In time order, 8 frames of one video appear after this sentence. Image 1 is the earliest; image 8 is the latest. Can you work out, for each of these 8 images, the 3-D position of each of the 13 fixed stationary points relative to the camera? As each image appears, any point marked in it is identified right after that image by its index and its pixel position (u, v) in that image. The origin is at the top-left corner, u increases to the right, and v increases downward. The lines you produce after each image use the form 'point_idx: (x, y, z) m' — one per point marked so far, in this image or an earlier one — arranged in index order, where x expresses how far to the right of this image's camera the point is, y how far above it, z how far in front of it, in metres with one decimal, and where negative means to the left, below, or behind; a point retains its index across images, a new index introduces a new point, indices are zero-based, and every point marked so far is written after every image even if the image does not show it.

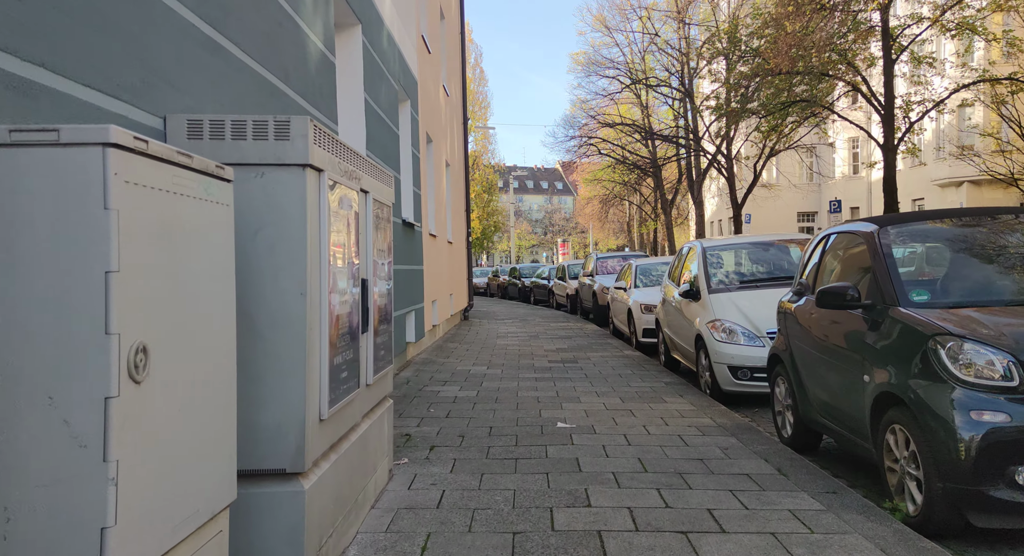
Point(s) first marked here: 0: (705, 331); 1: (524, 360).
0: (+2.0, -0.6, +7.3) m
1: (+0.2, -1.2, +10.0) m
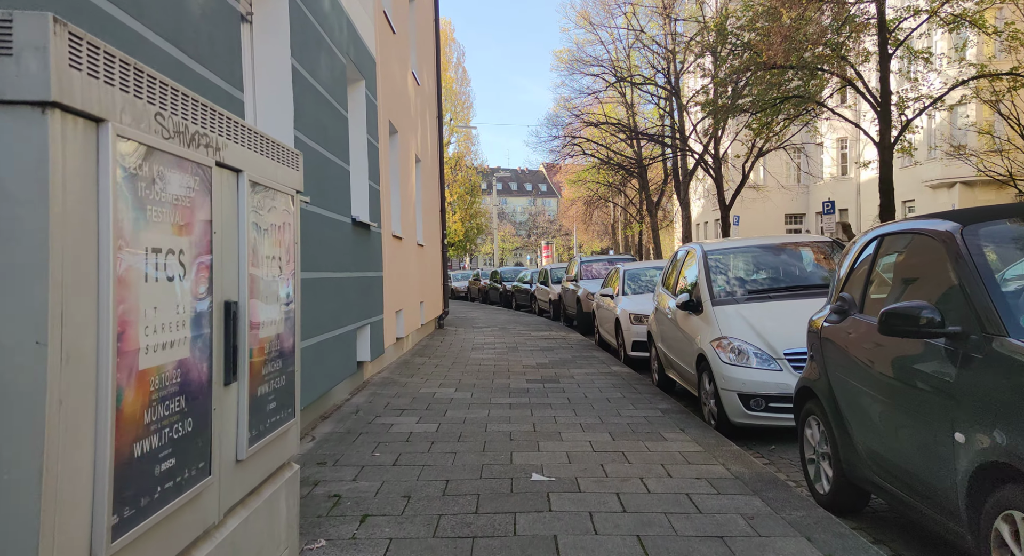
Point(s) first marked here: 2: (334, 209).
0: (+1.7, -0.6, +6.1) m
1: (-0.2, -1.3, +8.8) m
2: (-1.6, +0.6, +6.2) m
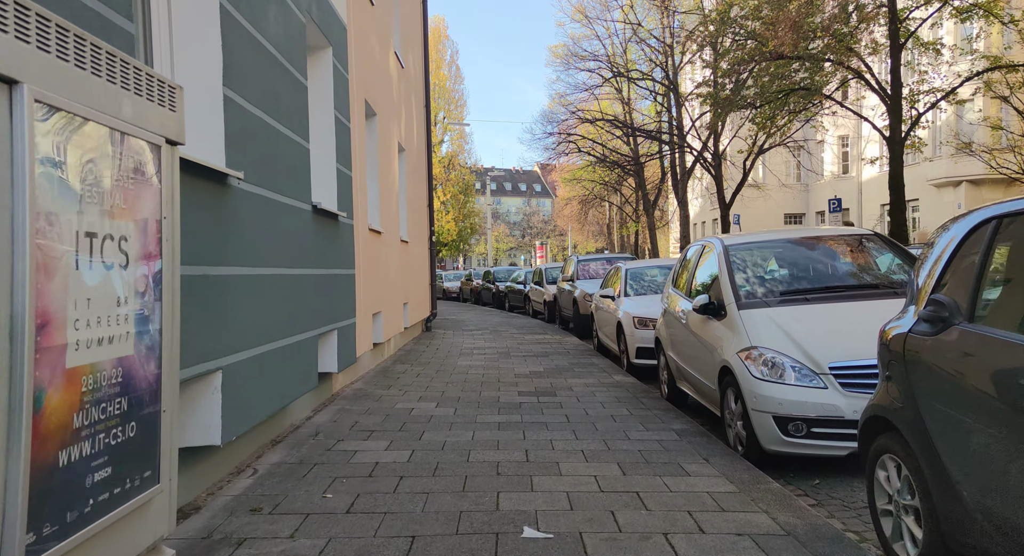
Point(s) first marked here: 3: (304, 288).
0: (+1.7, -0.6, +5.2) m
1: (-0.3, -1.3, +7.8) m
2: (-1.7, +0.6, +5.2) m
3: (-1.7, -0.1, +5.6) m
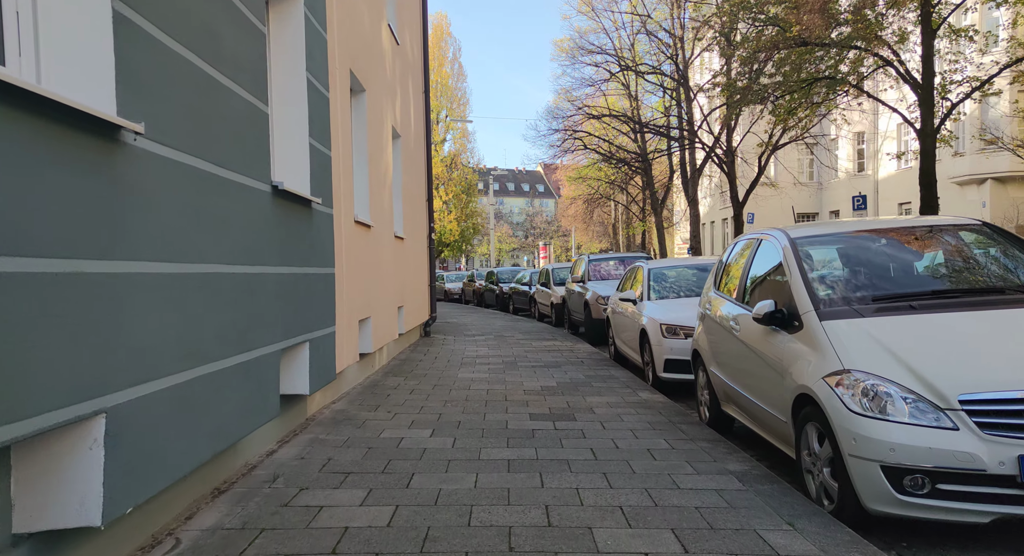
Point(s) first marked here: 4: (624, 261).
0: (+1.7, -0.6, +3.9) m
1: (-0.2, -1.3, +6.5) m
2: (-1.6, +0.6, +4.0) m
3: (-1.6, -0.1, +4.4) m
4: (+2.6, +0.4, +16.3) m
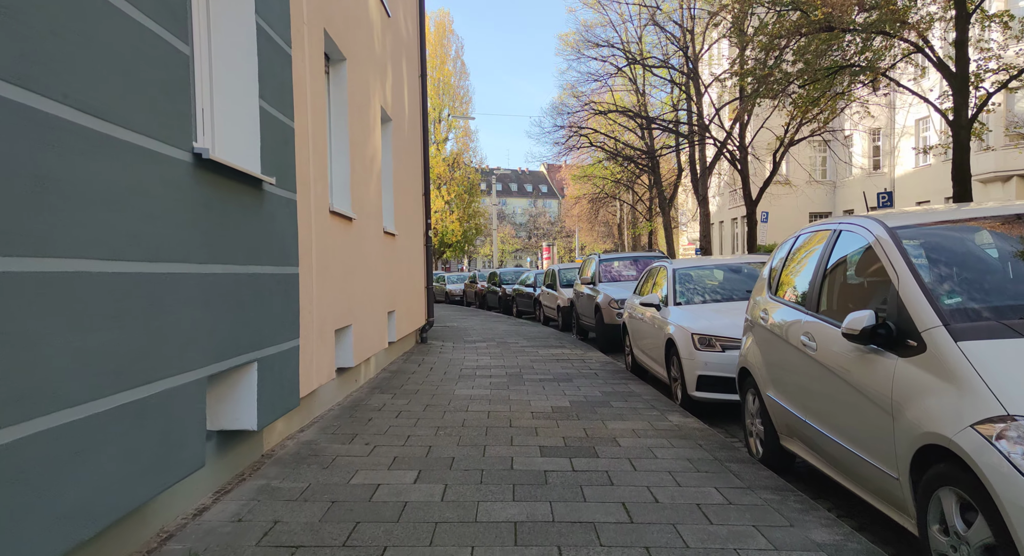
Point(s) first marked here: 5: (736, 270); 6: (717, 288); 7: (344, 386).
0: (+1.8, -0.6, +2.7) m
1: (-0.2, -1.3, +5.3) m
2: (-1.6, +0.6, +2.8) m
3: (-1.6, -0.1, +3.2) m
4: (+2.7, +0.4, +15.1) m
5: (+2.9, +0.1, +9.1) m
6: (+2.5, -0.1, +8.9) m
7: (-1.7, -1.1, +7.1) m
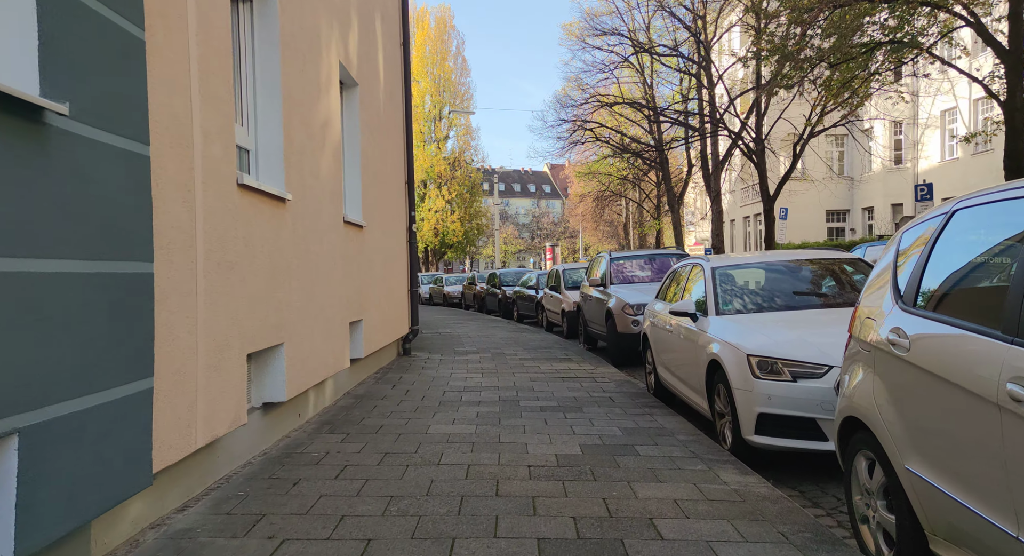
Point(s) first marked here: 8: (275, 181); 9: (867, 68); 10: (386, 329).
0: (+1.7, -0.6, +0.8) m
1: (-0.2, -1.3, +3.5) m
2: (-1.7, +0.6, +0.9) m
3: (-1.7, -0.1, +1.3) m
4: (+2.7, +0.4, +13.2) m
5: (+2.9, +0.1, +7.3) m
6: (+2.5, -0.1, +7.0) m
7: (-1.8, -1.1, +5.2) m
8: (-1.8, +0.8, +5.3) m
9: (+9.1, +5.4, +17.7) m
10: (-1.7, -0.7, +9.4) m
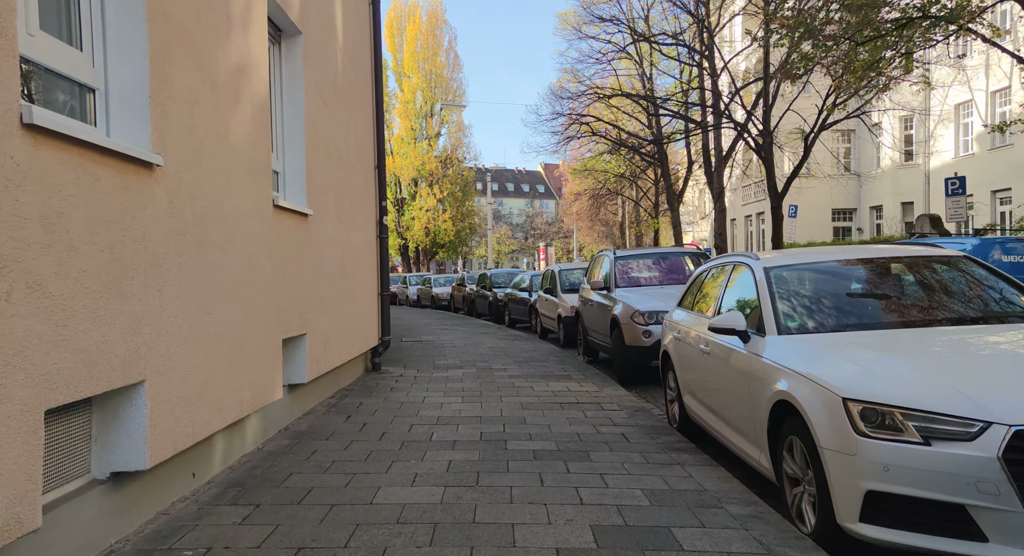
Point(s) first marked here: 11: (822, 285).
0: (+1.6, -0.7, -0.9) m
1: (-0.3, -1.3, +1.7) m
2: (-1.7, +0.6, -0.8) m
3: (-1.7, -0.1, -0.4) m
4: (+2.5, +0.3, +11.5) m
5: (+2.8, +0.1, +5.6) m
6: (+2.4, -0.1, +5.3) m
7: (-1.9, -1.1, +3.5) m
8: (-1.9, +0.7, +3.5) m
9: (+8.9, +5.3, +16.1) m
10: (-1.9, -0.7, +7.7) m
11: (+2.5, -0.1, +5.3) m
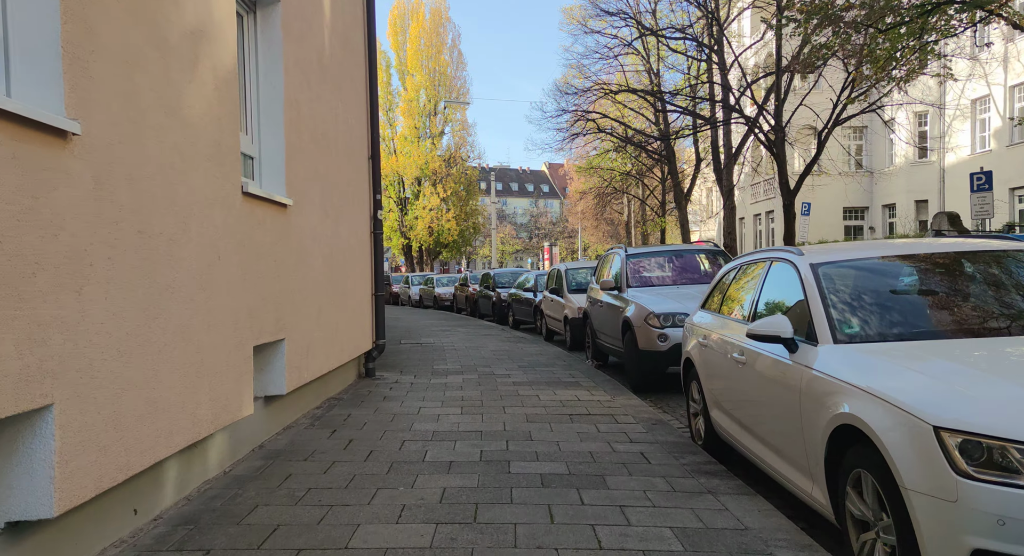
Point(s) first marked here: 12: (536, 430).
0: (+1.6, -0.7, -1.6) m
1: (-0.3, -1.3, +1.0) m
2: (-1.7, +0.6, -1.5) m
3: (-1.7, -0.1, -1.1) m
4: (+2.6, +0.3, +10.8) m
5: (+2.8, +0.1, +4.8) m
6: (+2.4, -0.1, +4.5) m
7: (-1.9, -1.1, +2.8) m
8: (-1.9, +0.7, +2.8) m
9: (+9.0, +5.3, +15.3) m
10: (-1.8, -0.7, +6.9) m
11: (+2.6, -0.1, +4.5) m
12: (+0.2, -1.3, +6.1) m
